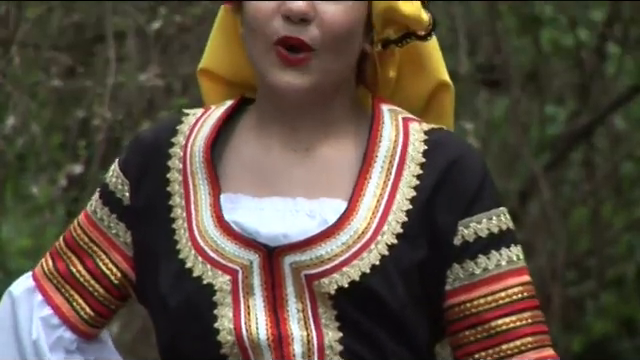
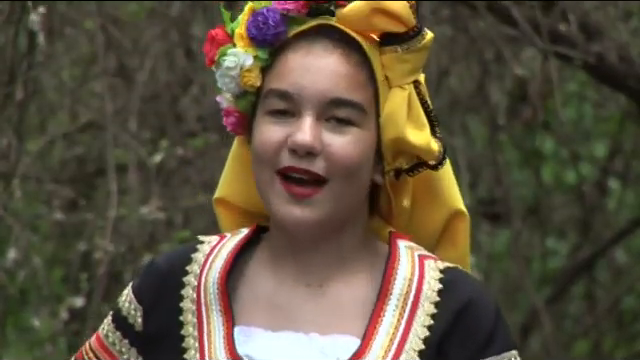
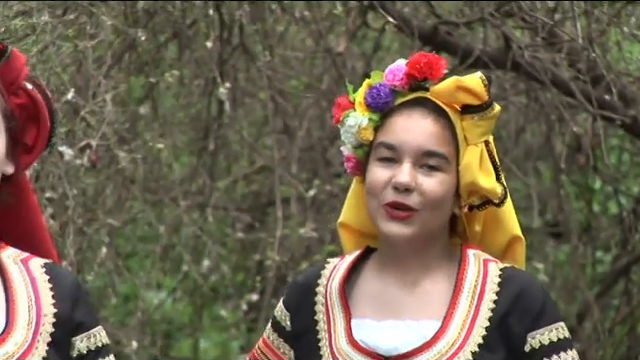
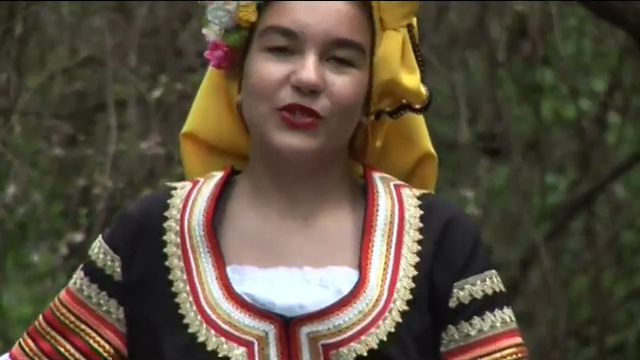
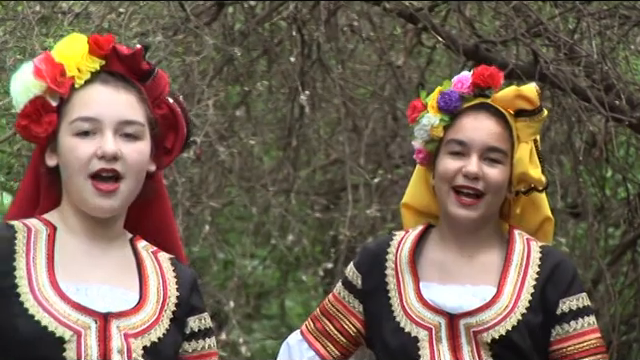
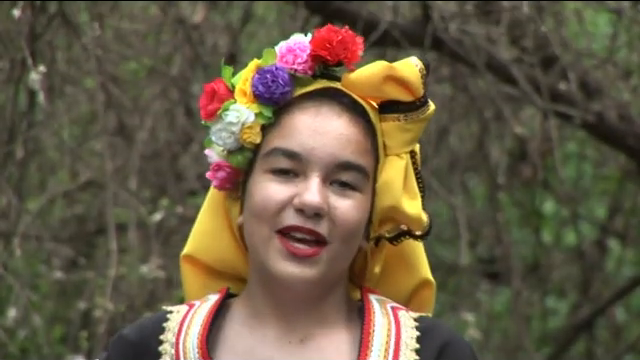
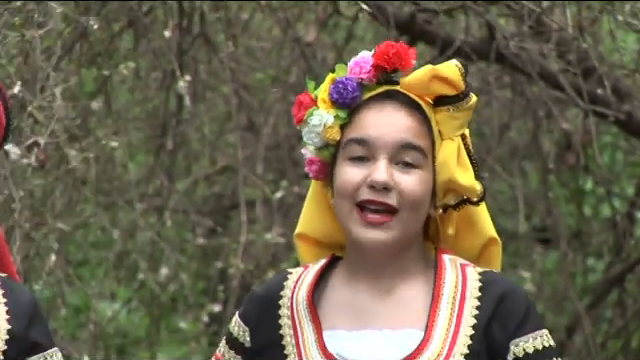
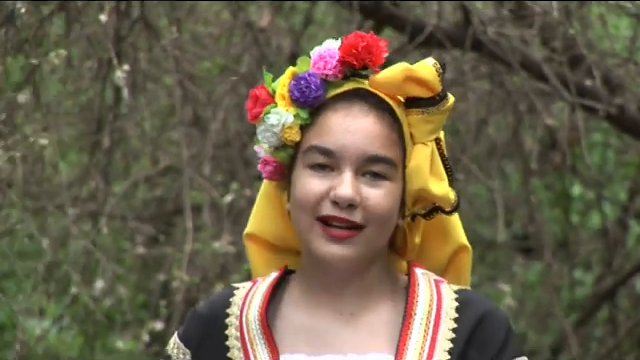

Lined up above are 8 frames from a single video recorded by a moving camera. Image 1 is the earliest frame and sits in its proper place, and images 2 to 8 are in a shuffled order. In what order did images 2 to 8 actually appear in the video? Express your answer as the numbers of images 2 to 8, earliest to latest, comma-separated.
4, 2, 6, 8, 7, 3, 5
